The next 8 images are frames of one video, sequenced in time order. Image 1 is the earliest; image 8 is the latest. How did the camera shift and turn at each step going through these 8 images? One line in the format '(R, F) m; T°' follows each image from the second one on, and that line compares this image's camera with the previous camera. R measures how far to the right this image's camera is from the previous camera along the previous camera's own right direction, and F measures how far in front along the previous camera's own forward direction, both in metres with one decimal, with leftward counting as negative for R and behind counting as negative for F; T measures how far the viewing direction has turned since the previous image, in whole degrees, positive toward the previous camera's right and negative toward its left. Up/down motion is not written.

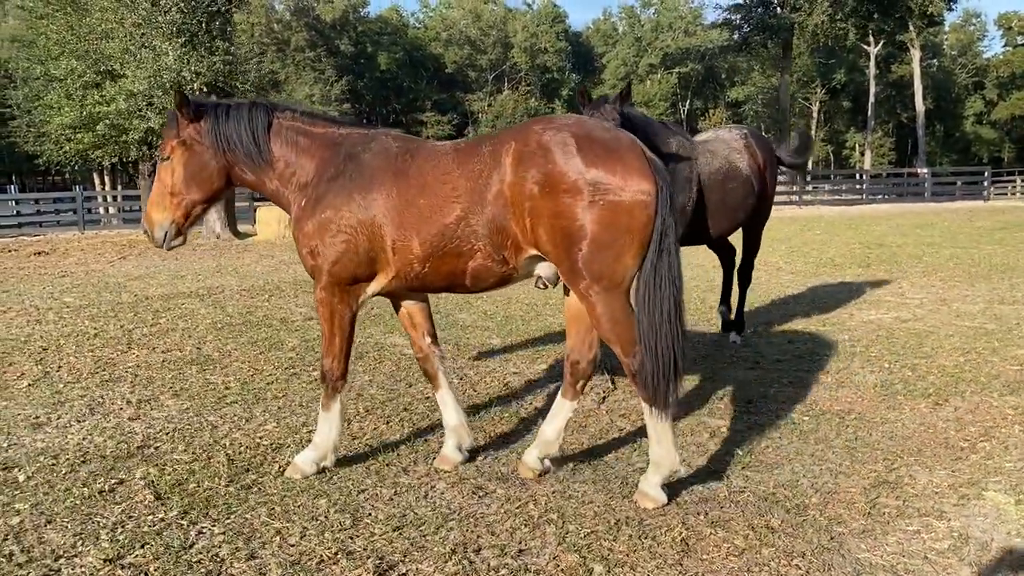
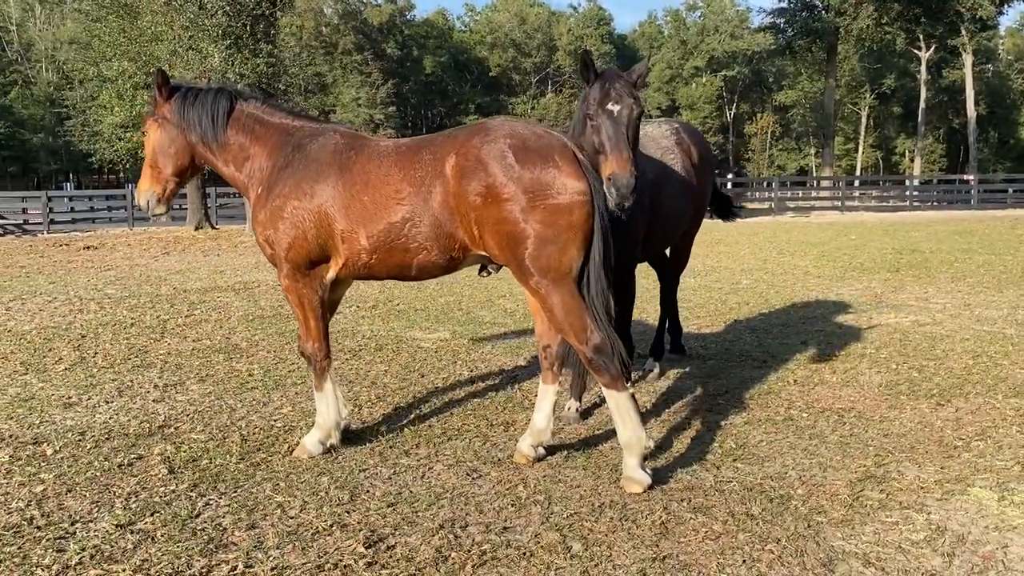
(+0.2, -0.1) m; -3°
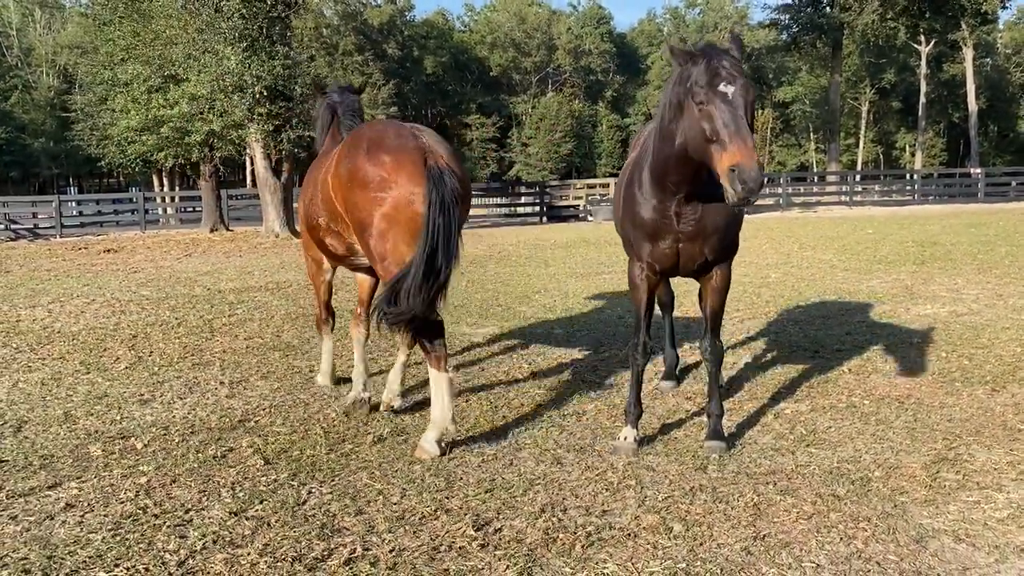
(-0.4, -0.1) m; 0°
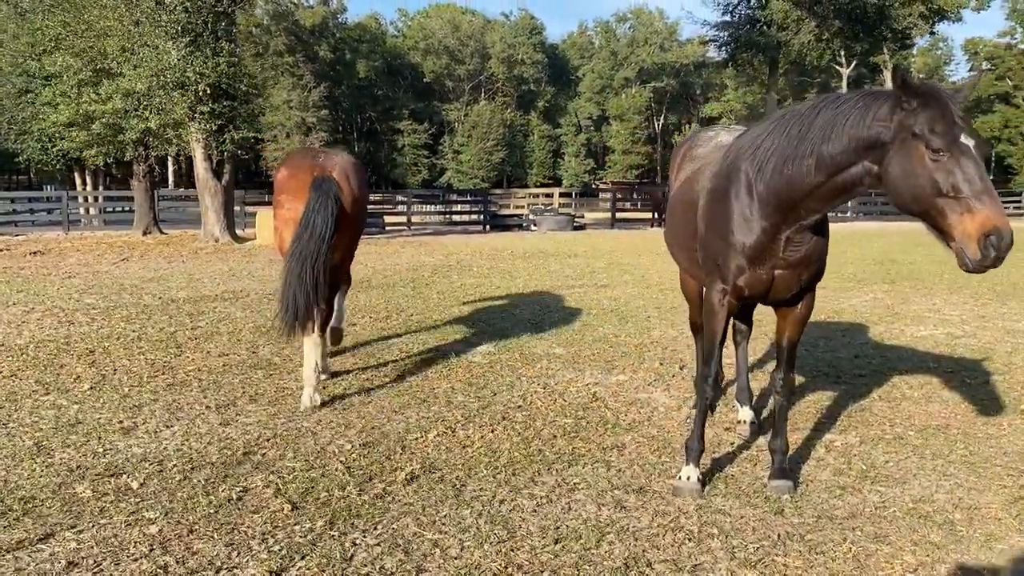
(-0.5, +0.4) m; +5°
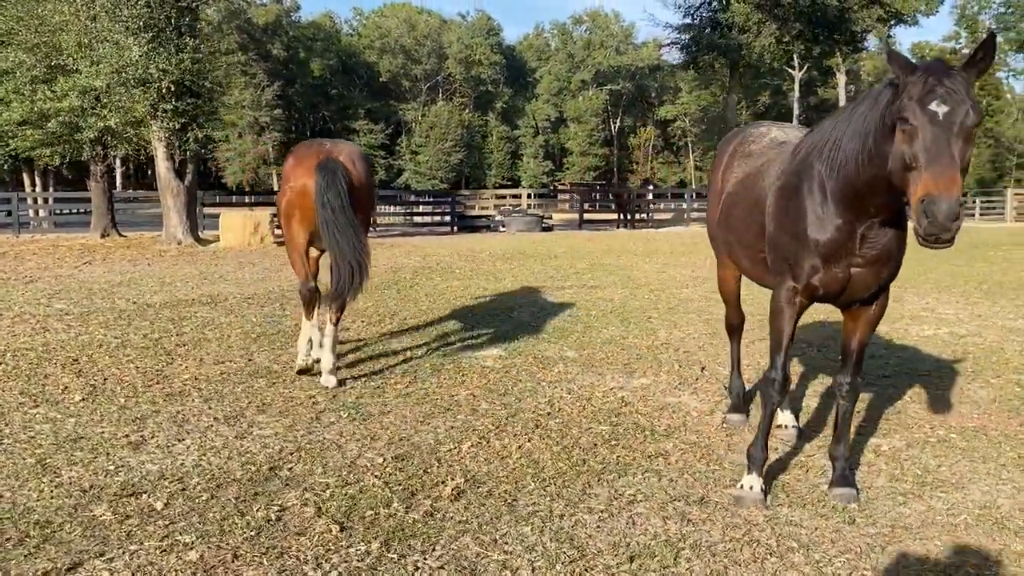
(-0.4, +0.2) m; +3°
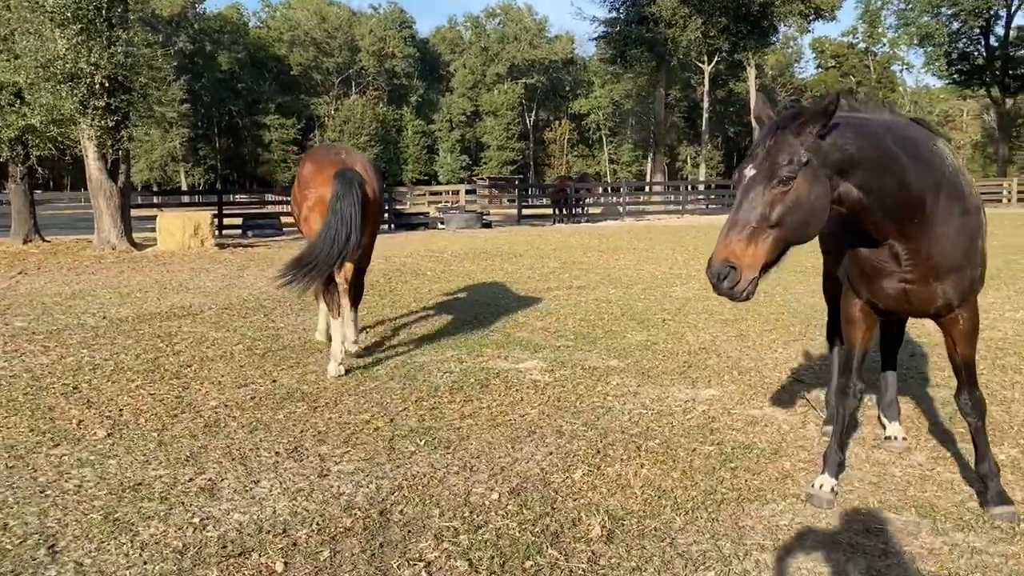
(-0.8, +0.4) m; +6°
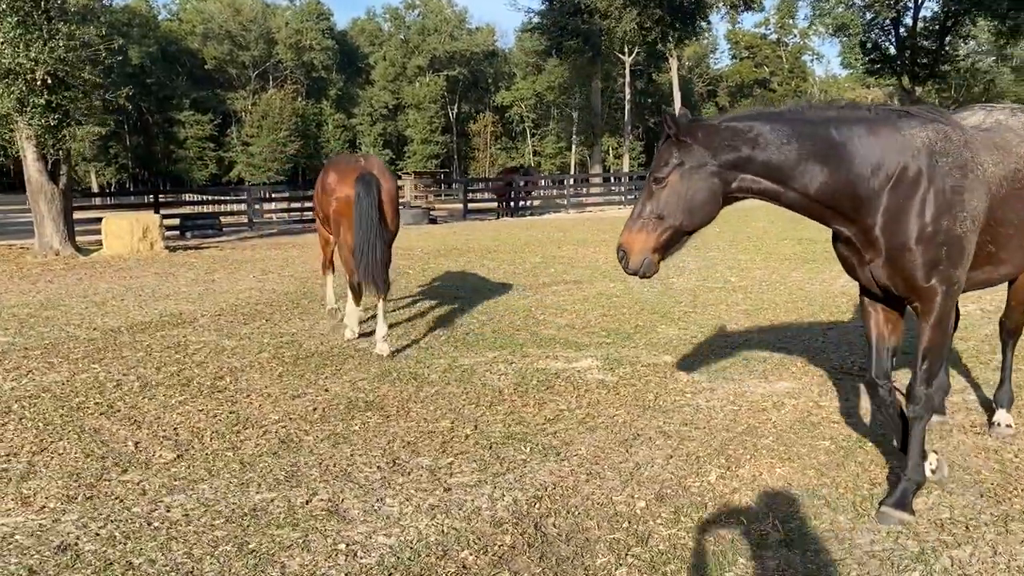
(-0.8, +0.2) m; +5°
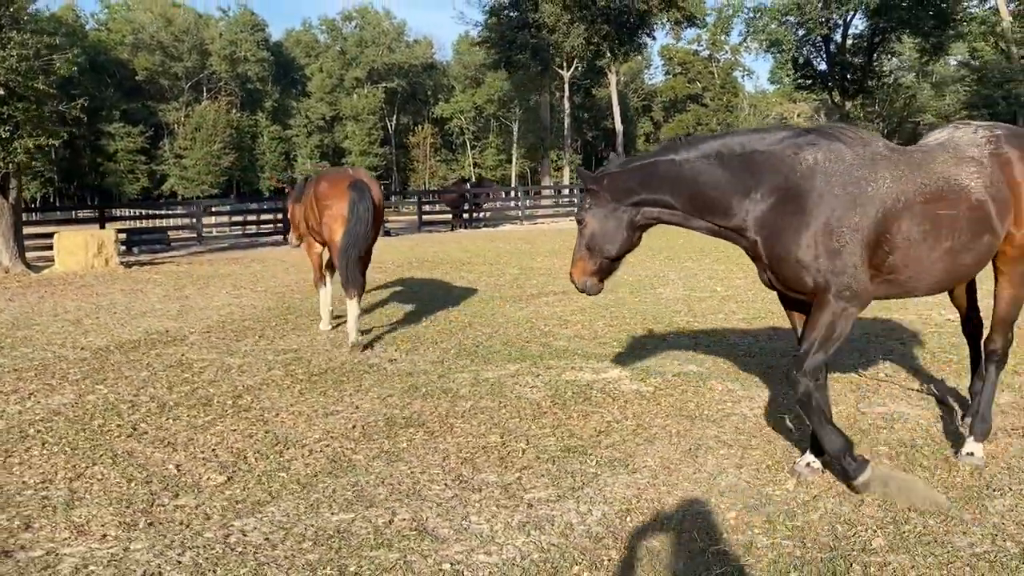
(-0.6, 0.0) m; +4°
